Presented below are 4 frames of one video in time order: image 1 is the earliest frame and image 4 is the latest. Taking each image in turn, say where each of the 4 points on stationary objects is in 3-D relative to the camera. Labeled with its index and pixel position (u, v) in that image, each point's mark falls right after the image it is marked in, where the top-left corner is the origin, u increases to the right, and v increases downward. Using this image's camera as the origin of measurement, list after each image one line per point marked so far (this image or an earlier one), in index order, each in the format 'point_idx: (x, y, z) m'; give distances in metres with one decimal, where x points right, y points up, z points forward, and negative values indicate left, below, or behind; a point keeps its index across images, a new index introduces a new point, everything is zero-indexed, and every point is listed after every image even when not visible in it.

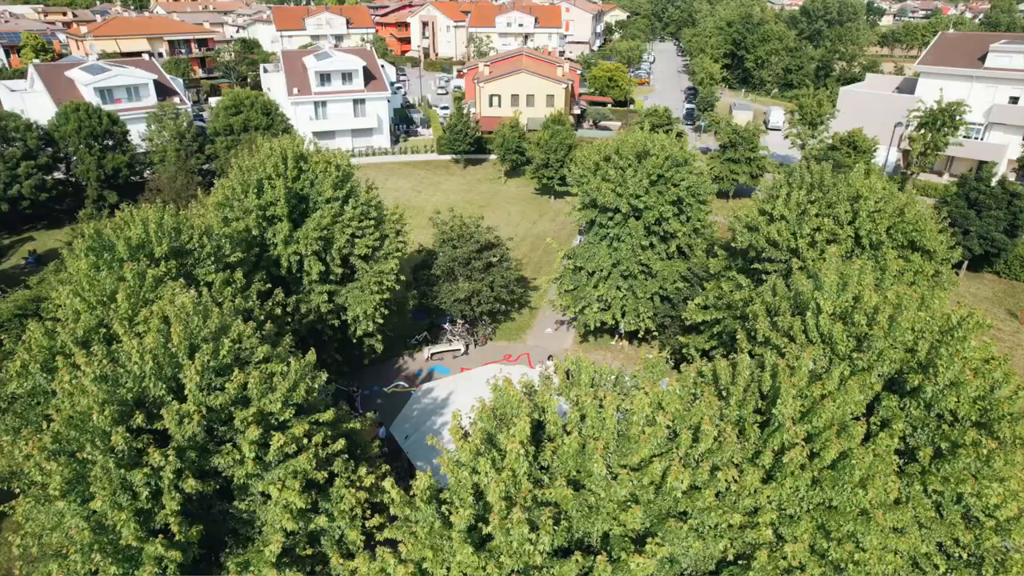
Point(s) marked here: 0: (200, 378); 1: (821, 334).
0: (-7.8, -2.3, +16.7) m
1: (+8.3, -1.3, +18.2) m
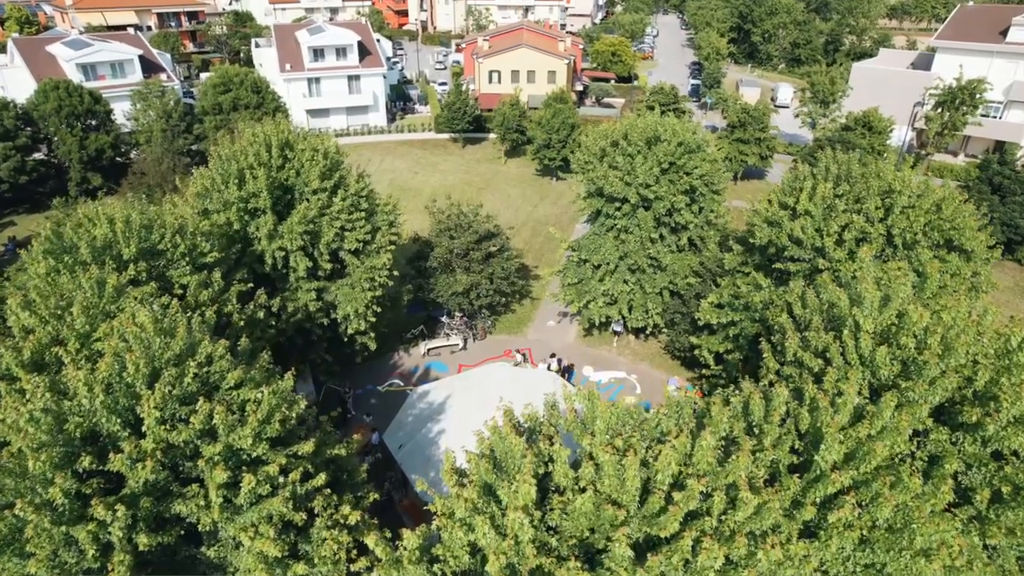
0: (-7.7, -2.7, +14.8) m
1: (+8.4, -1.7, +16.2) m
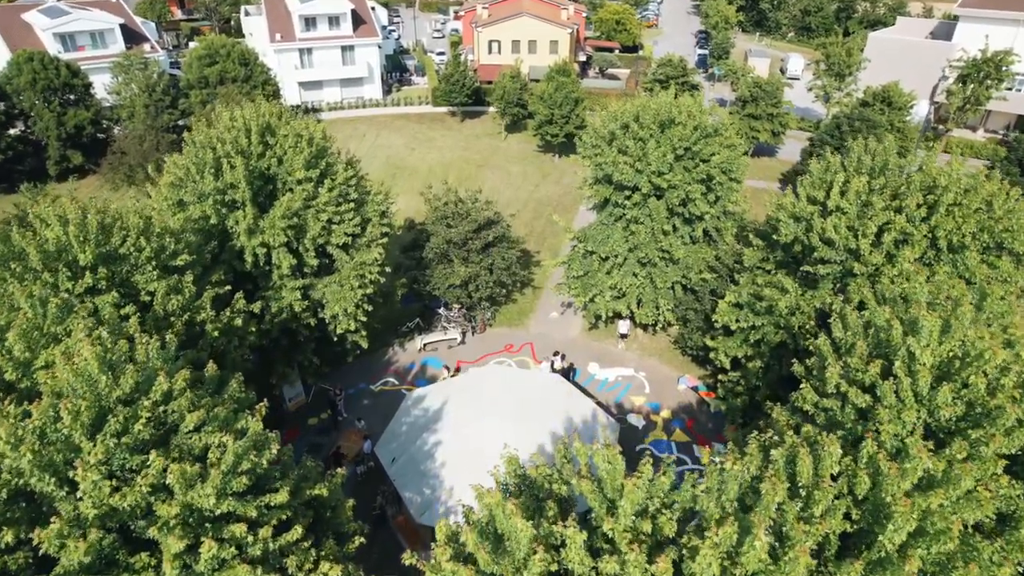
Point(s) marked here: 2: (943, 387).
0: (-7.7, -3.3, +12.6) m
1: (+8.4, -2.2, +14.0) m
2: (+9.0, -2.1, +13.9) m
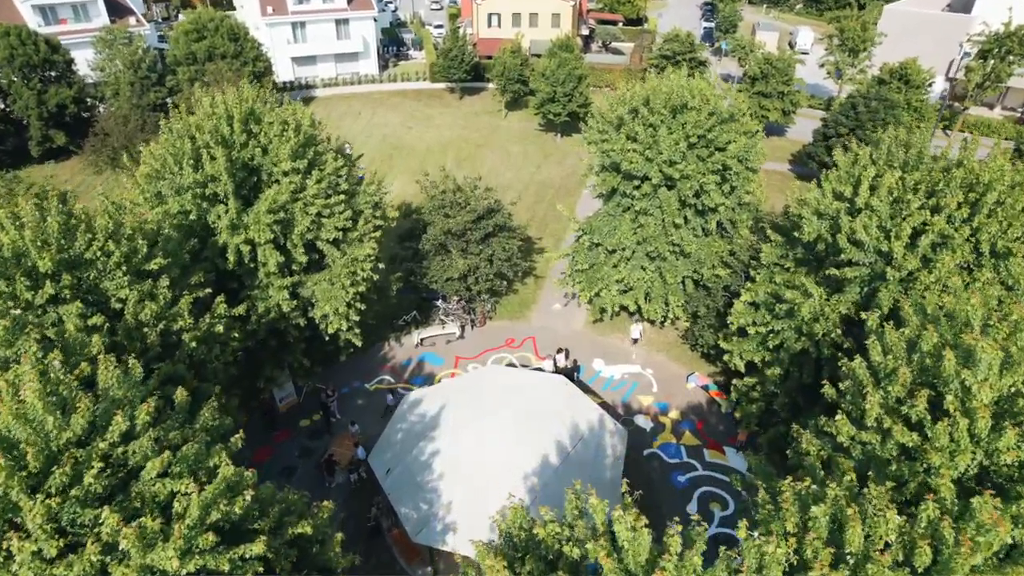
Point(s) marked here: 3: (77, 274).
0: (-7.6, -3.9, +11.1) m
1: (+8.5, -2.7, +12.4) m
2: (+9.0, -2.5, +12.3) m
3: (-12.2, +0.4, +18.9) m
